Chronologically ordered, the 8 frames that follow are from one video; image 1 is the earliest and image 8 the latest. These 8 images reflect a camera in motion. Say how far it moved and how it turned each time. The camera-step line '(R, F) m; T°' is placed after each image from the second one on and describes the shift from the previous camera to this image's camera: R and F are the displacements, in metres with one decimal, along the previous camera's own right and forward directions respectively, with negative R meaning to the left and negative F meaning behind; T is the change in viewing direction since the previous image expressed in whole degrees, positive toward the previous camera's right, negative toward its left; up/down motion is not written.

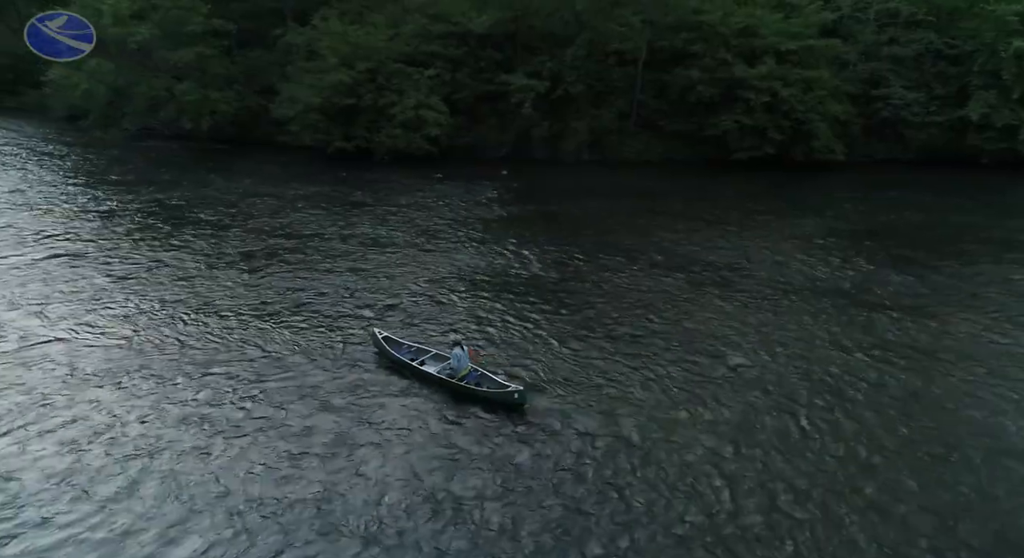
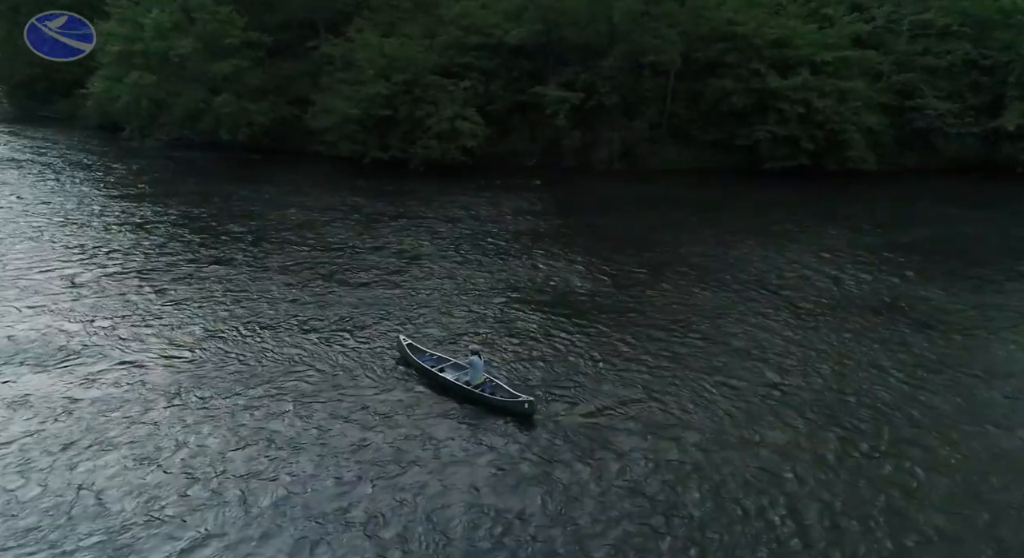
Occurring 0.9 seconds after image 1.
(-1.0, -0.2) m; -1°
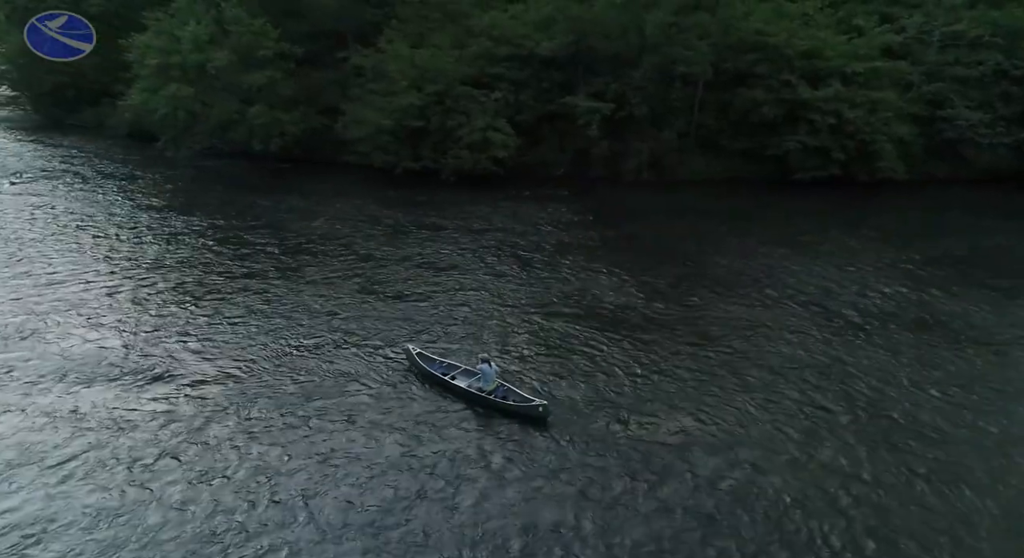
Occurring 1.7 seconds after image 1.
(-1.0, -0.2) m; -1°
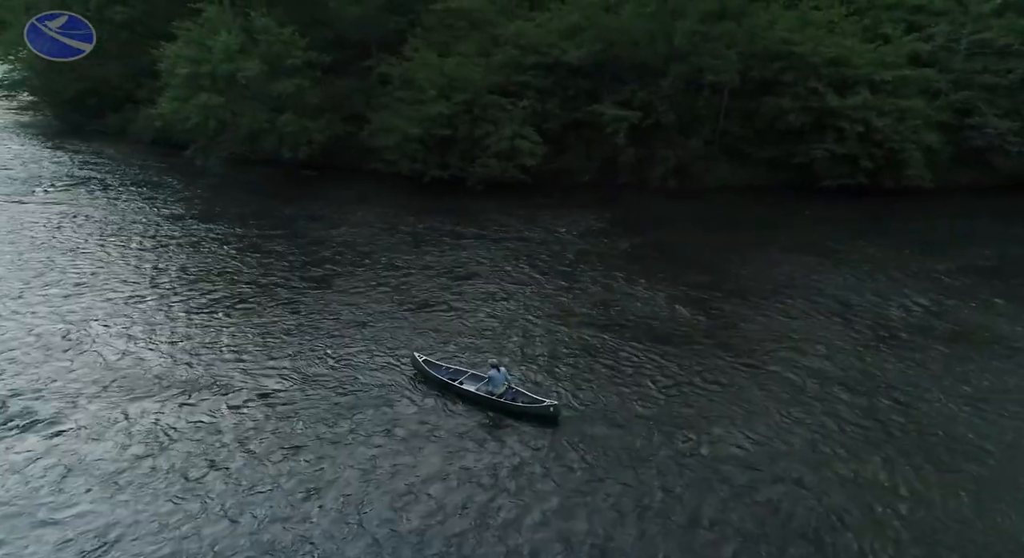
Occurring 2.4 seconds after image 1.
(-0.9, -0.1) m; 0°
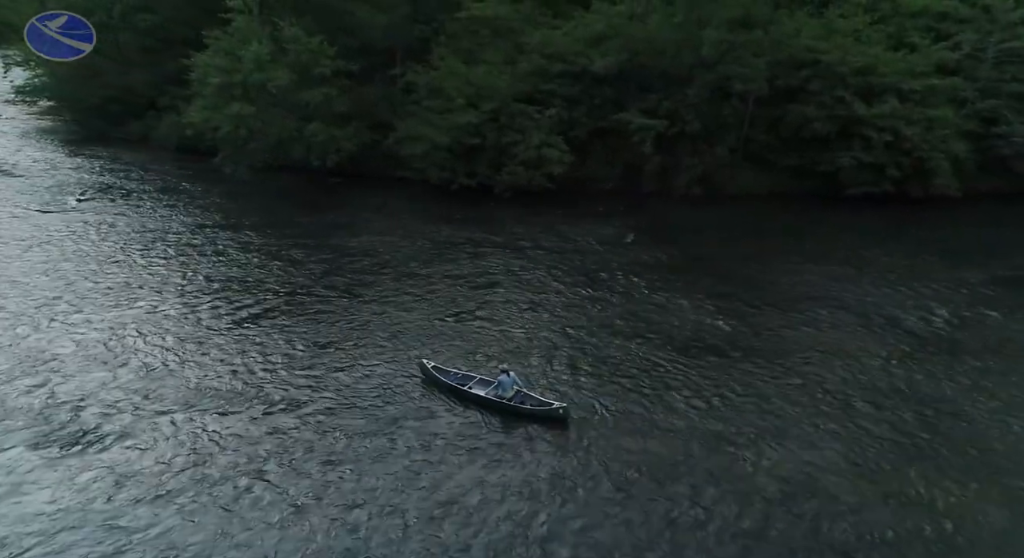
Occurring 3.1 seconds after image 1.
(-0.9, -0.2) m; 0°
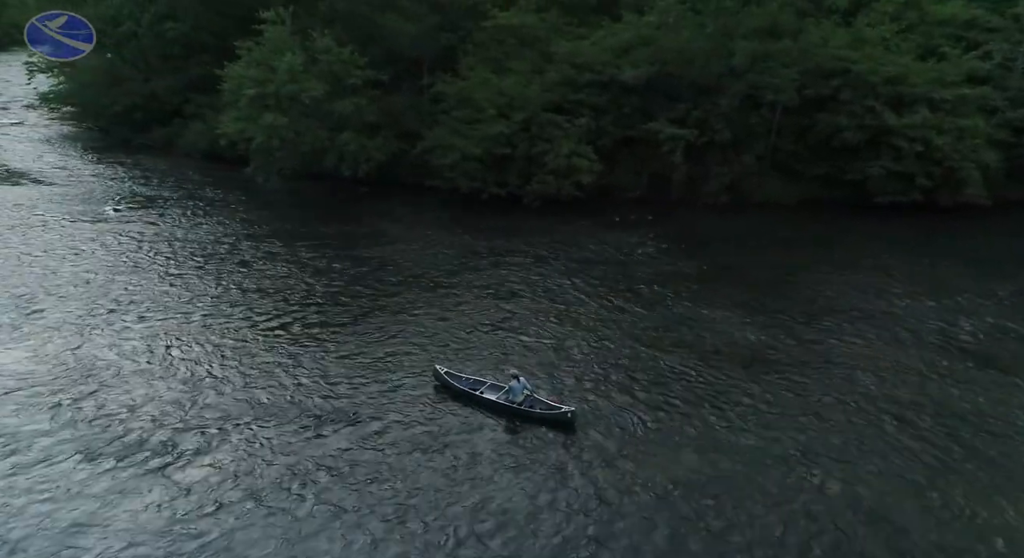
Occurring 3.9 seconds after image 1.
(-0.9, -0.2) m; -1°
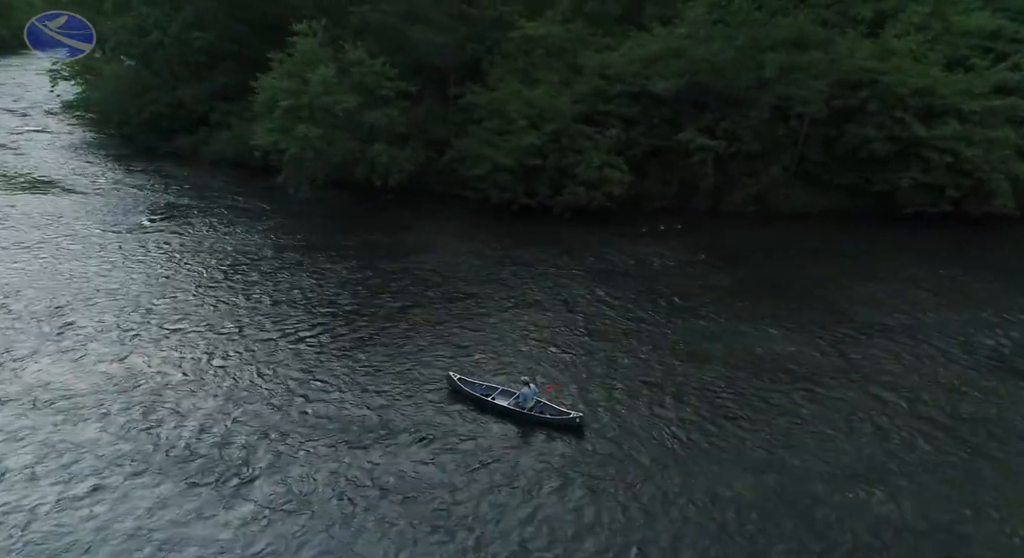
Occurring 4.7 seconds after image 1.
(-1.0, -0.3) m; 0°
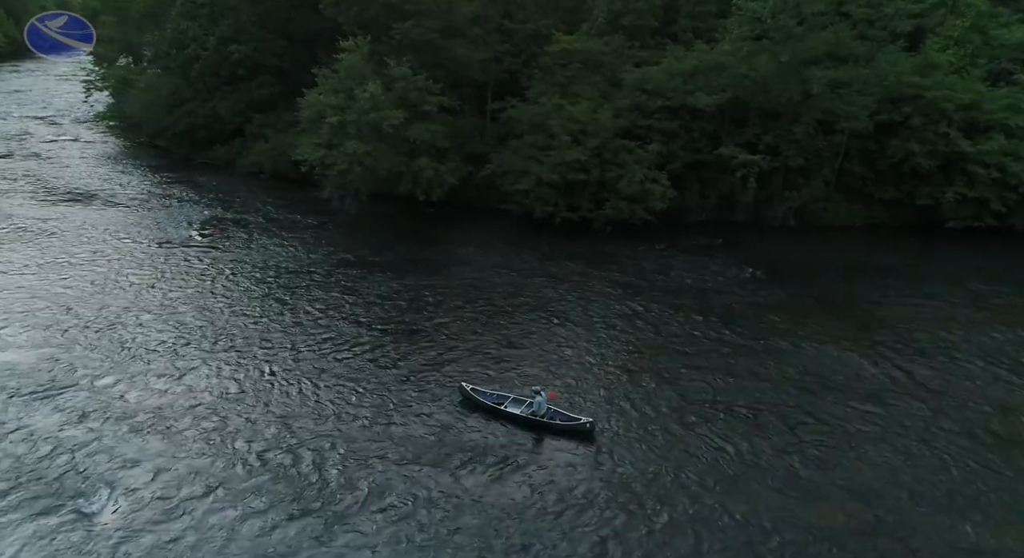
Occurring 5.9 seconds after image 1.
(-1.4, -0.3) m; -1°
